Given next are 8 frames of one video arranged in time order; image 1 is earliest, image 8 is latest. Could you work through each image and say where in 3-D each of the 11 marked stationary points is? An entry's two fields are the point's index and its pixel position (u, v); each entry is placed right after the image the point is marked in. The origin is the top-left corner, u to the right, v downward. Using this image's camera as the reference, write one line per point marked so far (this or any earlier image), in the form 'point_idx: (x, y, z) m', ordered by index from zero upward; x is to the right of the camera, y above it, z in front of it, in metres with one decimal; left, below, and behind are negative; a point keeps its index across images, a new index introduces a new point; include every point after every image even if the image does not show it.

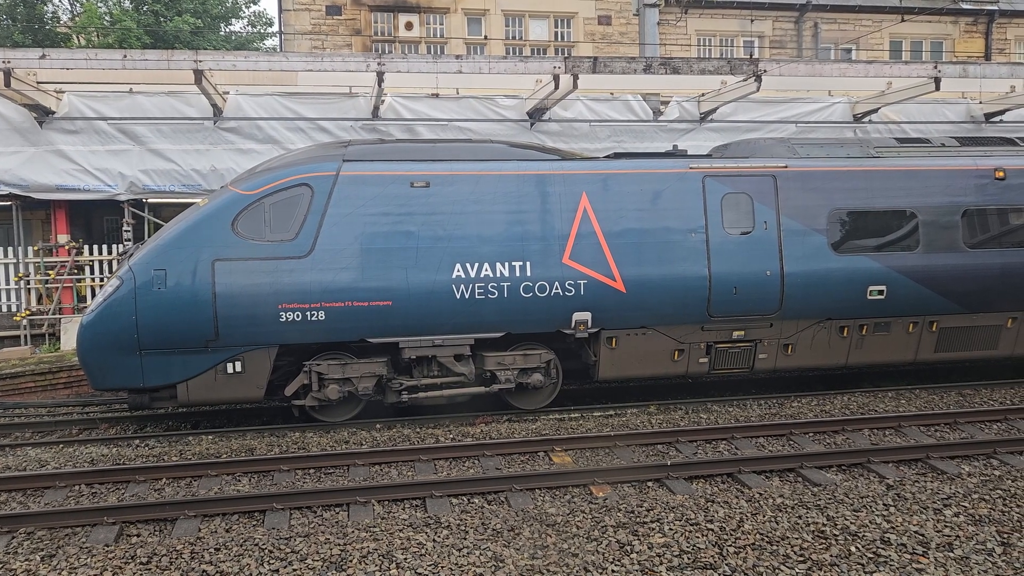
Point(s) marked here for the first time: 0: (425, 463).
0: (-0.6, -1.3, +5.7) m
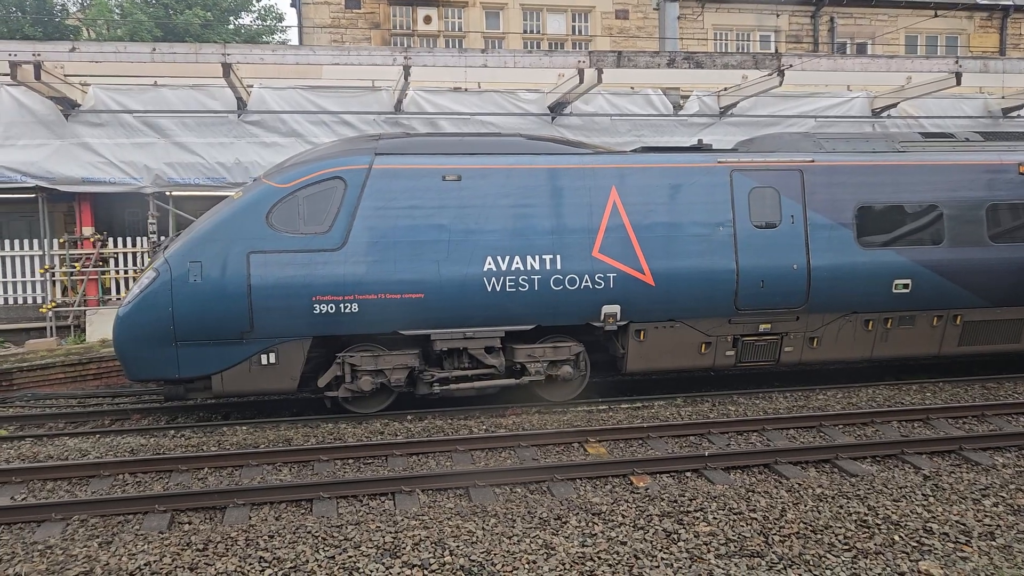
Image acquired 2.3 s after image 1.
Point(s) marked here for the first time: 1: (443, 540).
0: (-0.4, -1.2, +5.7) m
1: (-0.3, -1.3, +4.1) m
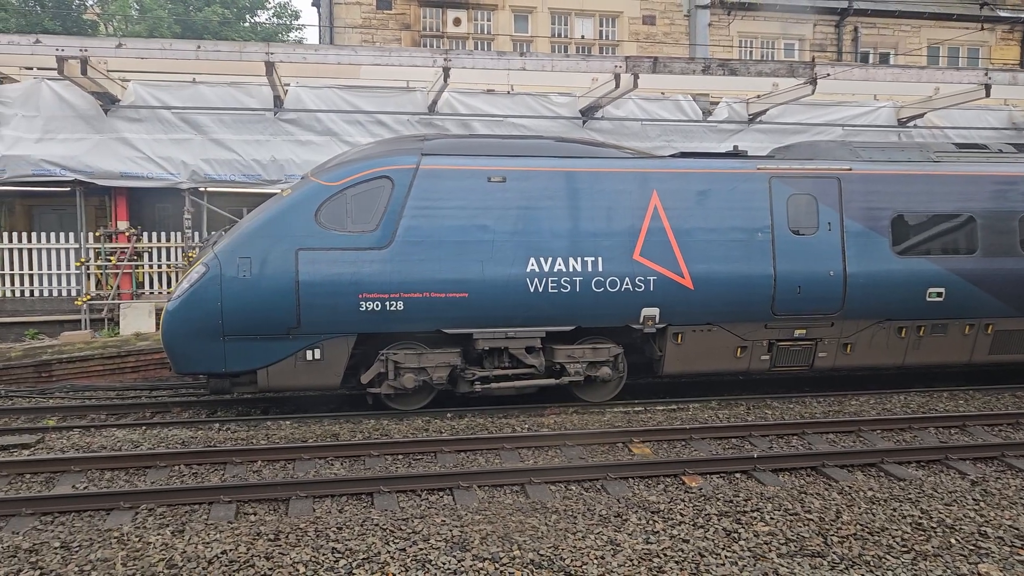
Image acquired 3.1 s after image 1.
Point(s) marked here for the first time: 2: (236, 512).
0: (0.0, -1.2, +5.8) m
1: (0.0, -1.3, +4.2) m
2: (-1.6, -1.3, +4.5) m
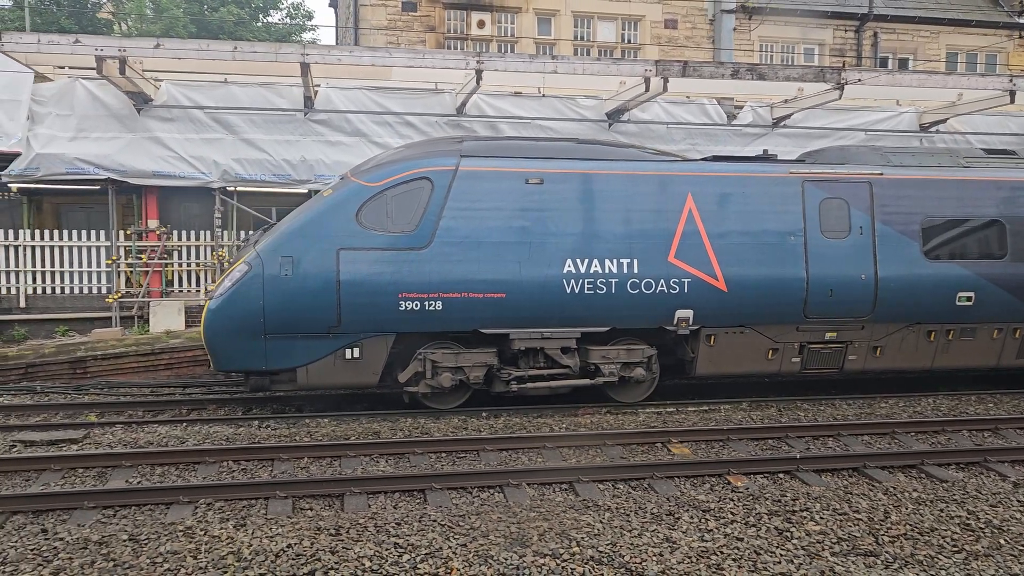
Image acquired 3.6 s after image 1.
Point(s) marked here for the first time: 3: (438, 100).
0: (+0.3, -1.2, +5.9) m
1: (+0.3, -1.3, +4.2) m
2: (-1.3, -1.3, +4.5) m
3: (-0.9, +2.3, +9.8) m
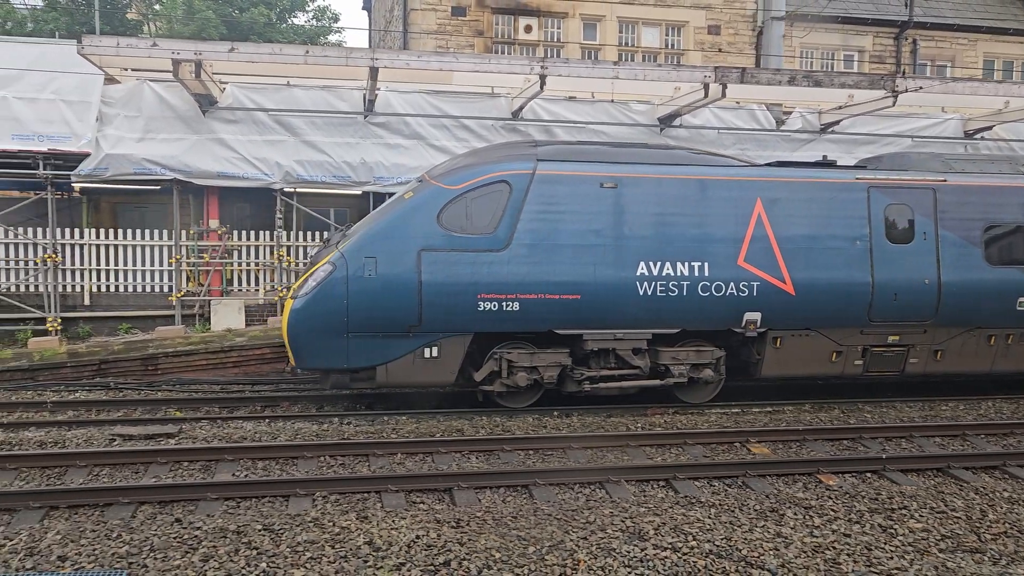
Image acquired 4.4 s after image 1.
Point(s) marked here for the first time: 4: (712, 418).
0: (+0.9, -1.2, +6.0) m
1: (+0.9, -1.3, +4.4) m
2: (-0.6, -1.3, +4.7) m
3: (-0.2, +2.3, +10.0) m
4: (+1.8, -1.2, +7.0) m
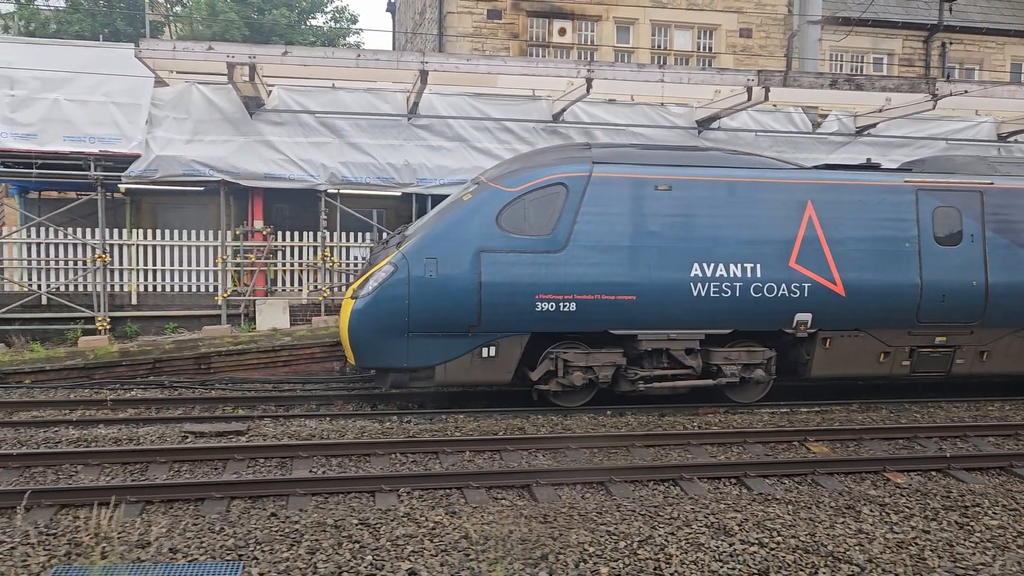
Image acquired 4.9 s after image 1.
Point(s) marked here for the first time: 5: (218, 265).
0: (+1.4, -1.2, +6.1) m
1: (+1.4, -1.3, +4.5) m
2: (-0.1, -1.3, +4.8) m
3: (+0.3, +2.3, +10.1) m
4: (+2.3, -1.2, +7.1) m
5: (-3.6, +0.3, +9.6) m
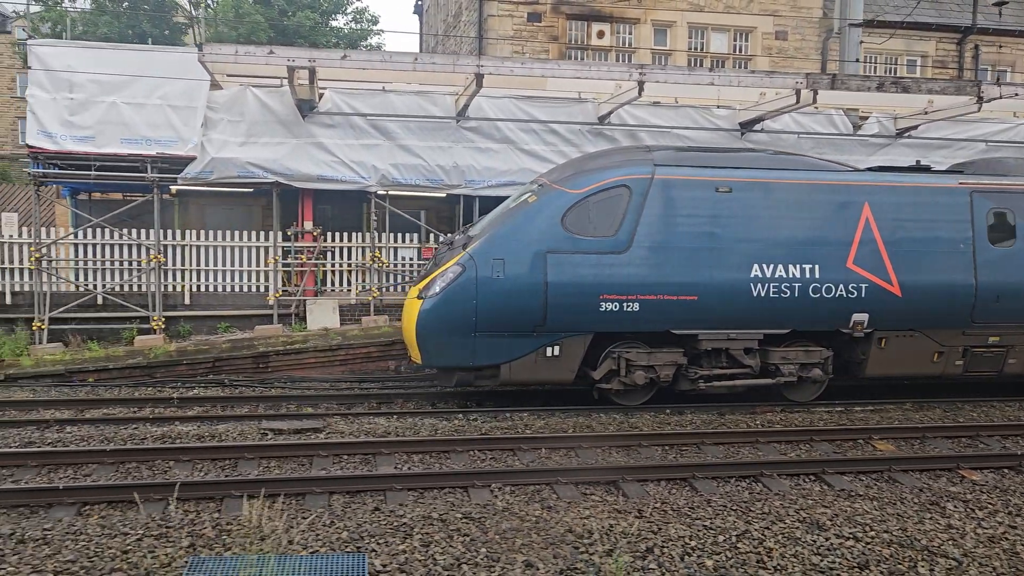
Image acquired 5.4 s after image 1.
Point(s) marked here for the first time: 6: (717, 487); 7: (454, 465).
0: (+2.0, -1.2, +6.2) m
1: (+2.0, -1.3, +4.6) m
2: (+0.4, -1.3, +4.9) m
3: (+0.9, +2.3, +10.2) m
4: (+2.8, -1.2, +7.2) m
5: (-3.0, +0.3, +9.7) m
6: (+1.3, -1.3, +5.0) m
7: (-0.4, -1.2, +5.5) m
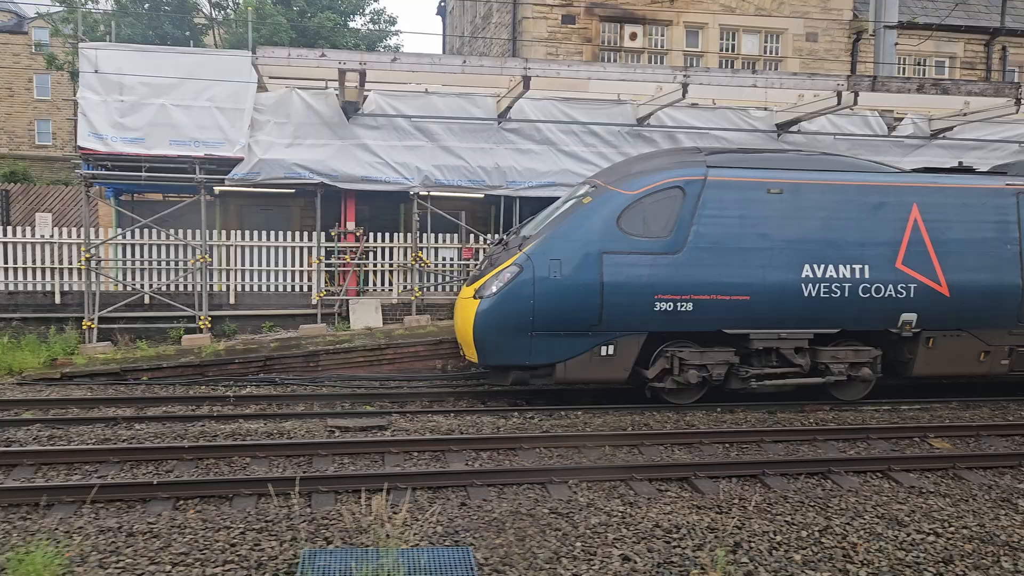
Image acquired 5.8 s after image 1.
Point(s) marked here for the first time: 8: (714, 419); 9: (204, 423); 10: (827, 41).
0: (+2.5, -1.2, +6.3) m
1: (+2.4, -1.3, +4.7) m
2: (+0.9, -1.3, +5.0) m
3: (+1.4, +2.3, +10.3) m
4: (+3.3, -1.2, +7.3) m
5: (-2.5, +0.3, +9.8) m
6: (+1.8, -1.3, +5.1) m
7: (+0.1, -1.2, +5.6) m
8: (+1.8, -1.2, +7.0) m
9: (-2.5, -1.1, +6.5) m
10: (+5.2, +4.1, +13.2) m
